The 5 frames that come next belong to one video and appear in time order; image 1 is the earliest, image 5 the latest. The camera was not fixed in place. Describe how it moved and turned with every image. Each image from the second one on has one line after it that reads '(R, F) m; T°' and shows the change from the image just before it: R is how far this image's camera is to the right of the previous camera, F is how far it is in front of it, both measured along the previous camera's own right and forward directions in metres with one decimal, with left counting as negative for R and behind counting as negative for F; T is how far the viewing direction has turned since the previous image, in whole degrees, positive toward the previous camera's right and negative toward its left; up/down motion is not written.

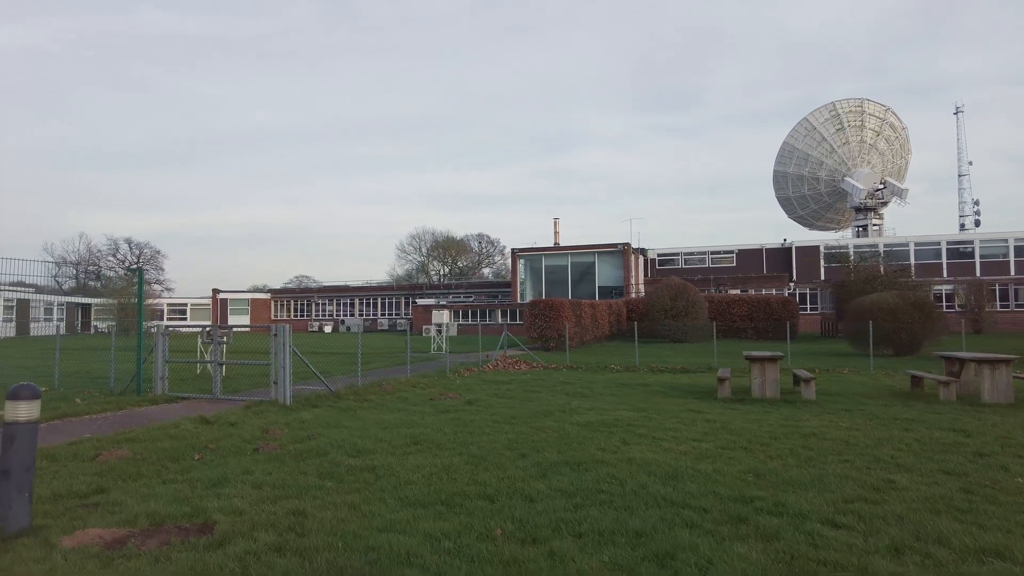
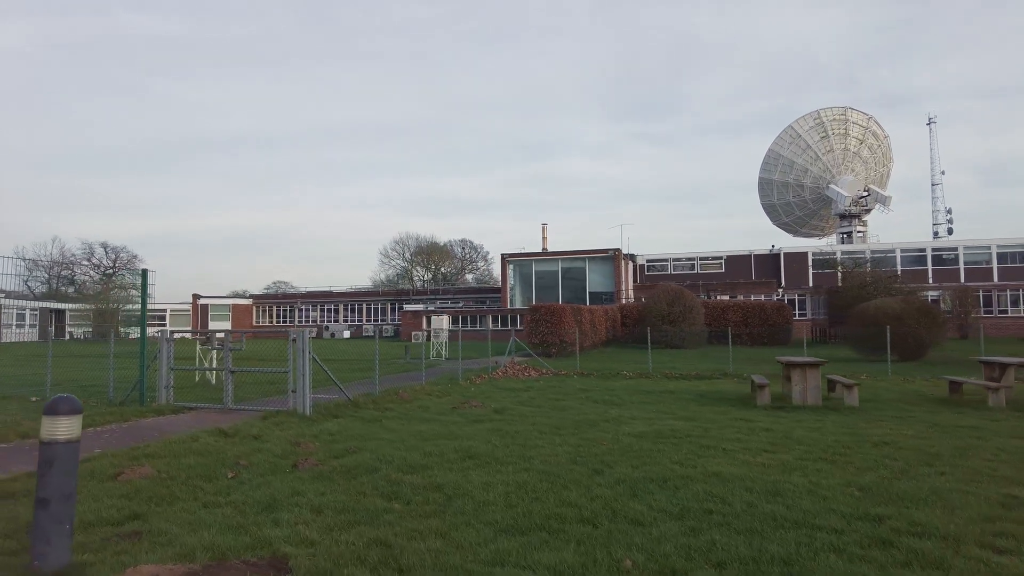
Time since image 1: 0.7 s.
(-1.0, +0.7) m; +2°
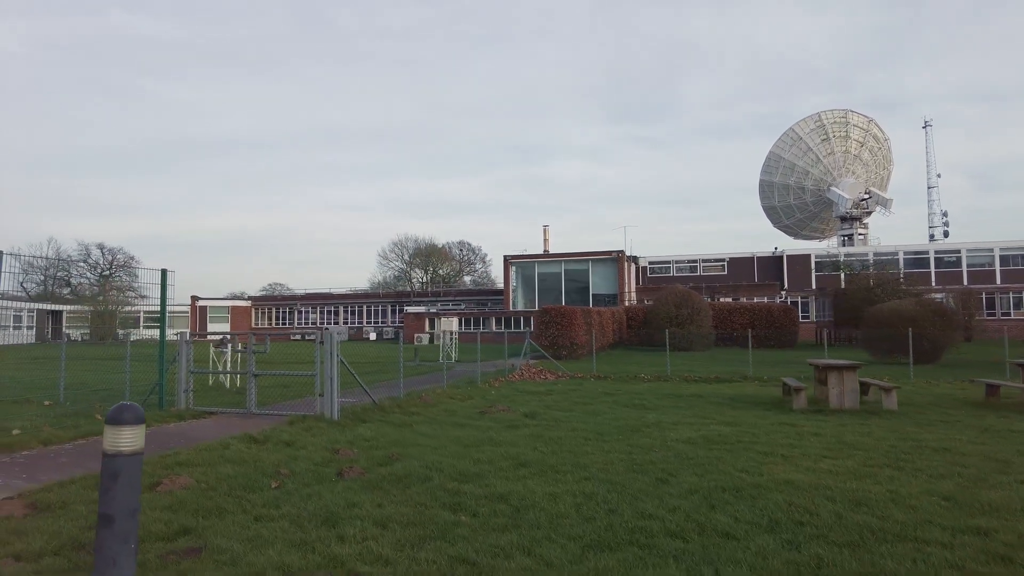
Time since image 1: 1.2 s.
(-0.7, +0.3) m; +1°
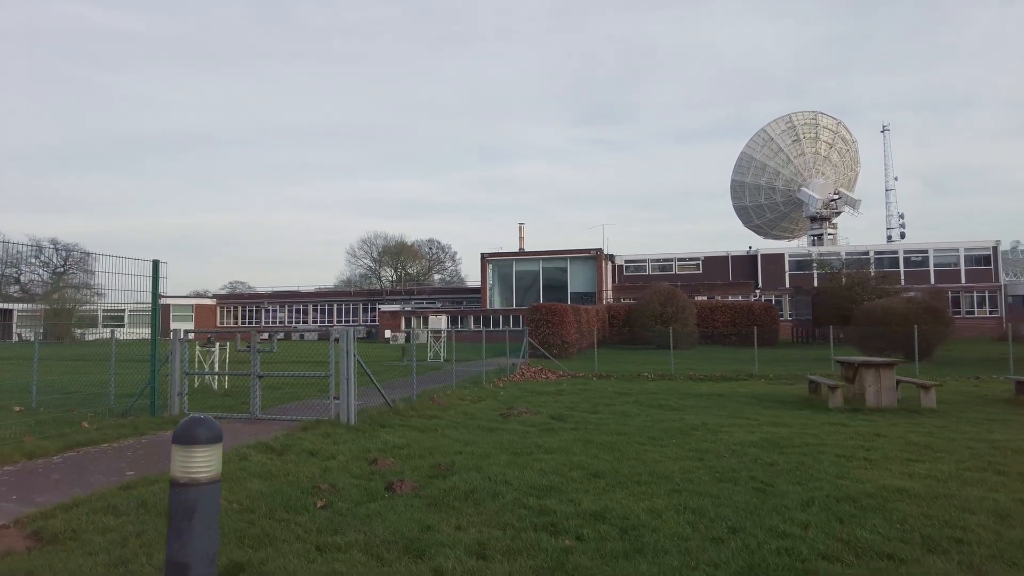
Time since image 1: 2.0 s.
(-1.1, +0.8) m; +3°
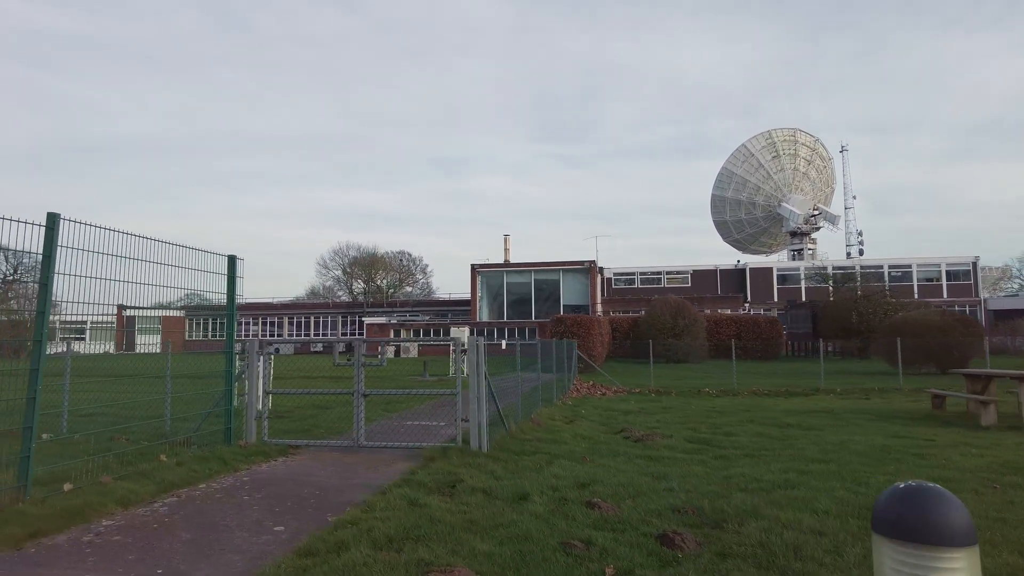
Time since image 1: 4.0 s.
(-2.7, +1.6) m; +4°
